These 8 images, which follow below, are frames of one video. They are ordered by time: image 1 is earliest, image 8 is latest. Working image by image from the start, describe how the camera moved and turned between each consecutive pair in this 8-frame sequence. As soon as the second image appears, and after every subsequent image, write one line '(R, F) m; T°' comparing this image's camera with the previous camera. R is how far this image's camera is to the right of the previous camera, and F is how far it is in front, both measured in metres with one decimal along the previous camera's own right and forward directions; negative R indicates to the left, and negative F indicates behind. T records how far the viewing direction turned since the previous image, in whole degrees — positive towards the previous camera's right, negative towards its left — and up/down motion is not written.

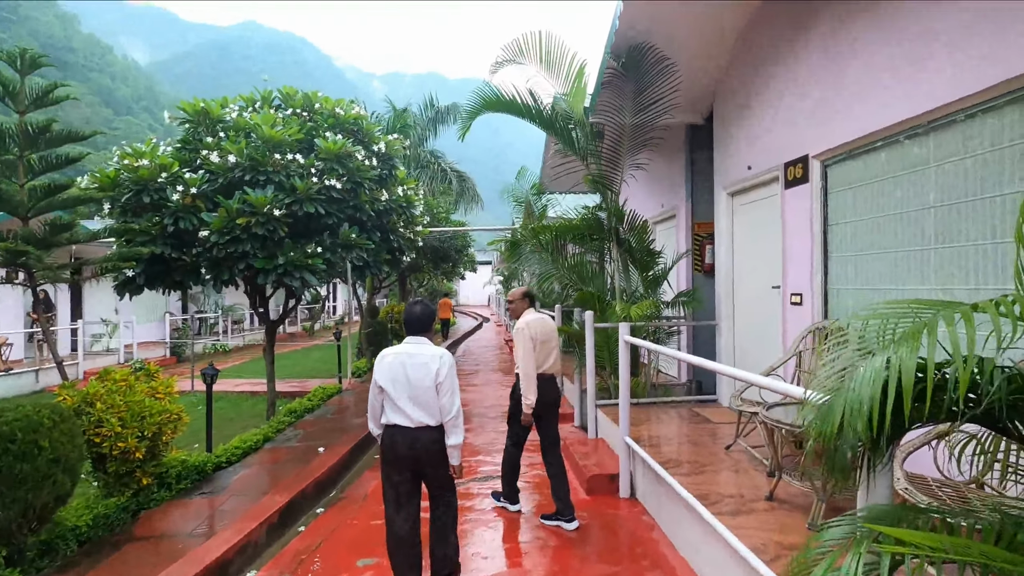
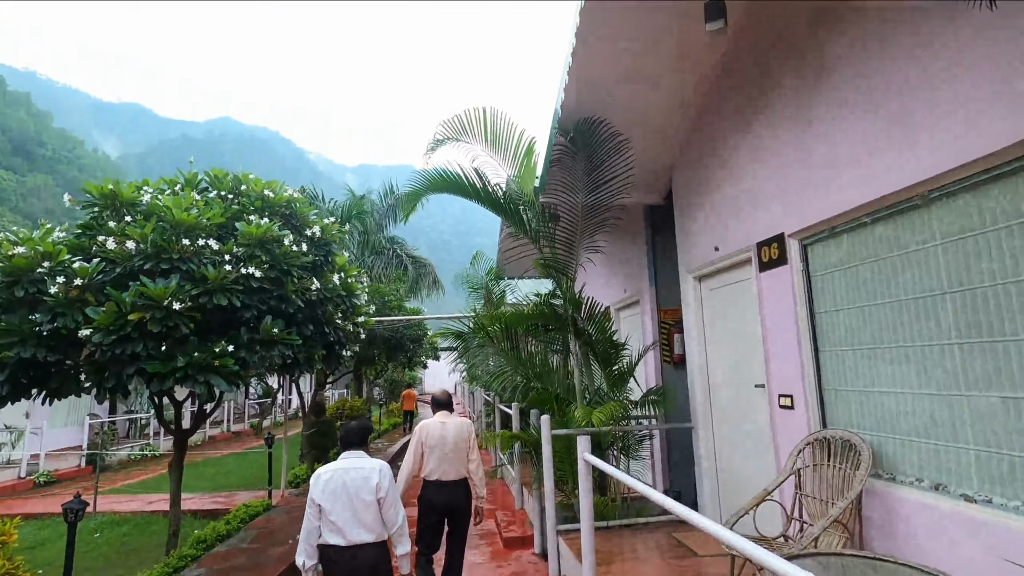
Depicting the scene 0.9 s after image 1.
(+0.2, +0.7) m; +3°
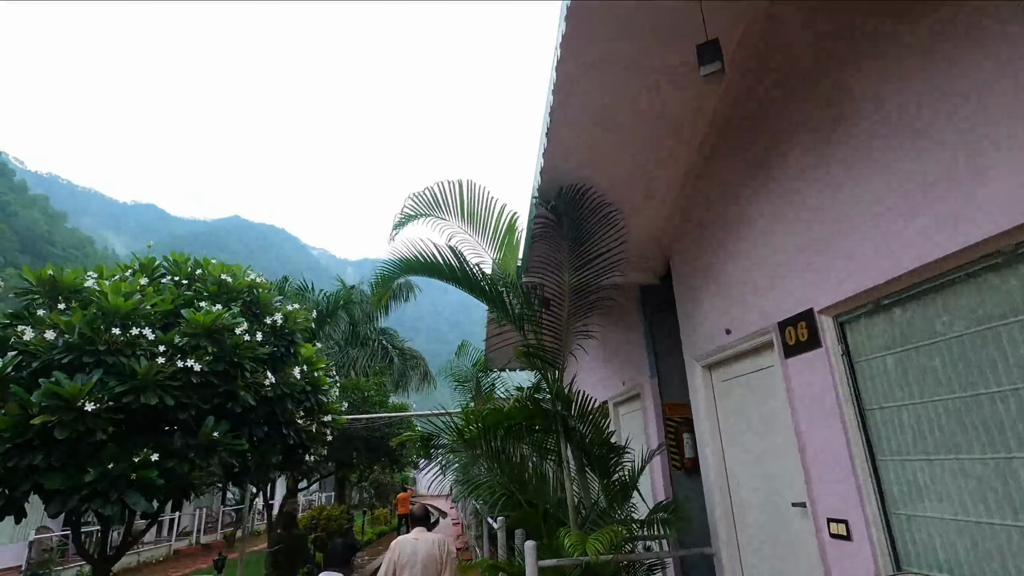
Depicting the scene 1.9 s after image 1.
(+0.2, +0.7) m; 0°
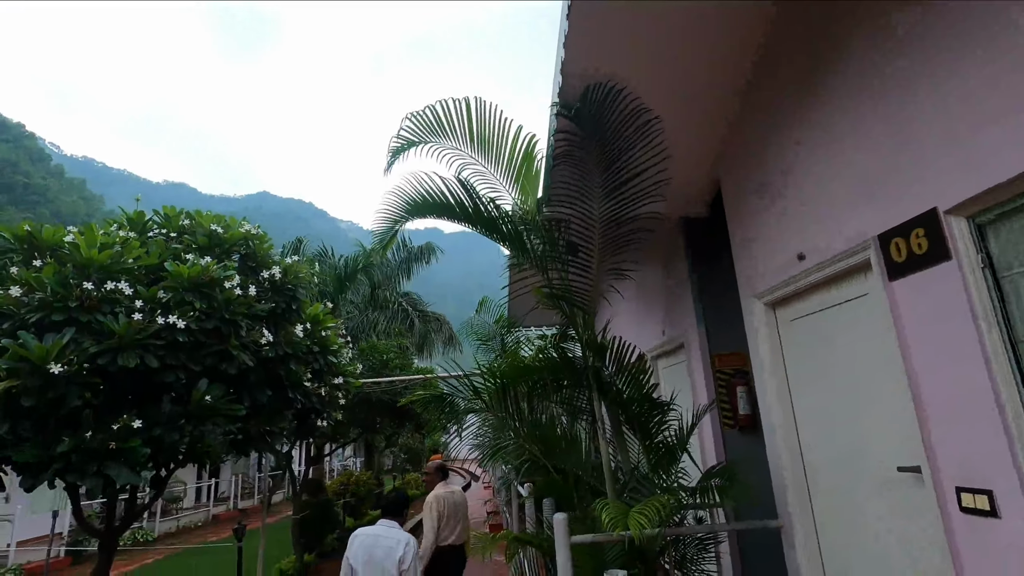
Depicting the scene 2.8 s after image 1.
(0.0, +0.7) m; -3°
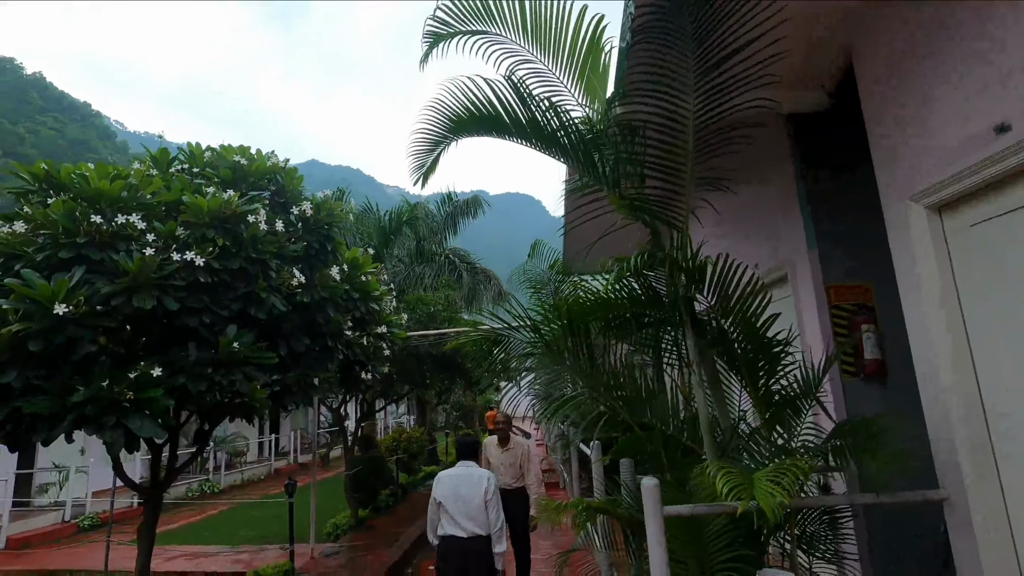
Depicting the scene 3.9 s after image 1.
(-0.1, +0.7) m; -5°
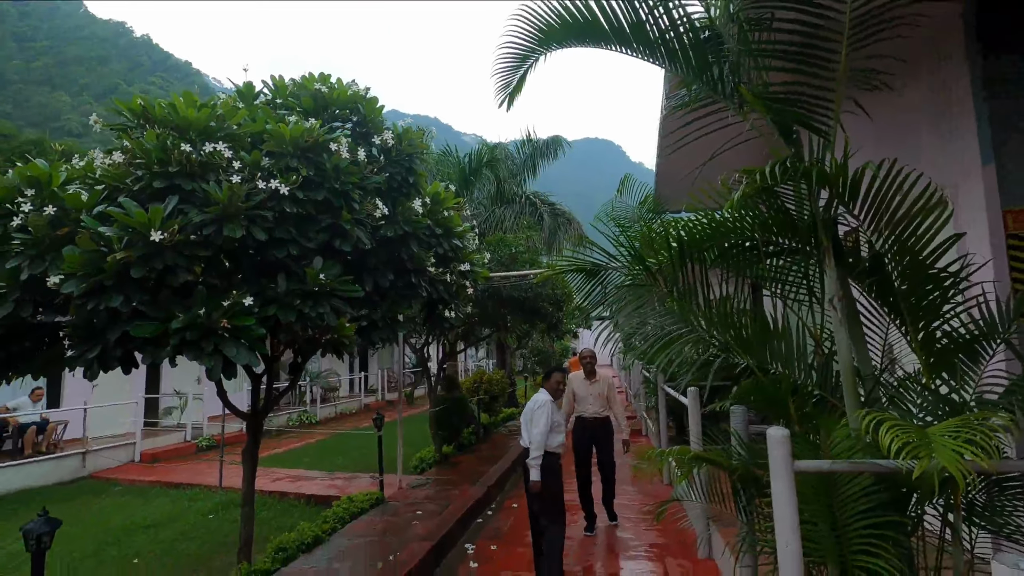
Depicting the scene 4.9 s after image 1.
(-0.1, +0.3) m; -8°
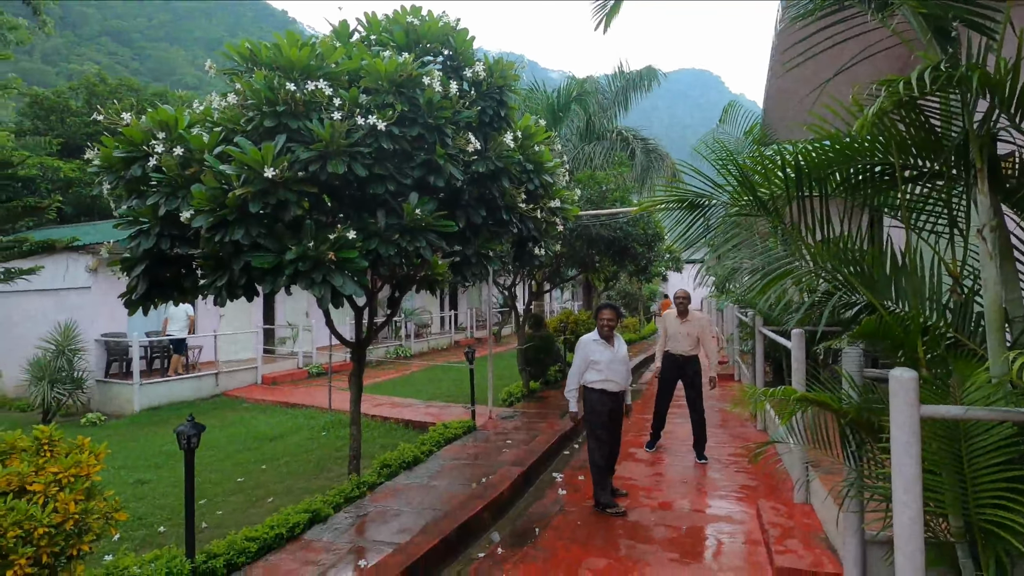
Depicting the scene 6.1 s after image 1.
(-0.1, 0.0) m; -9°
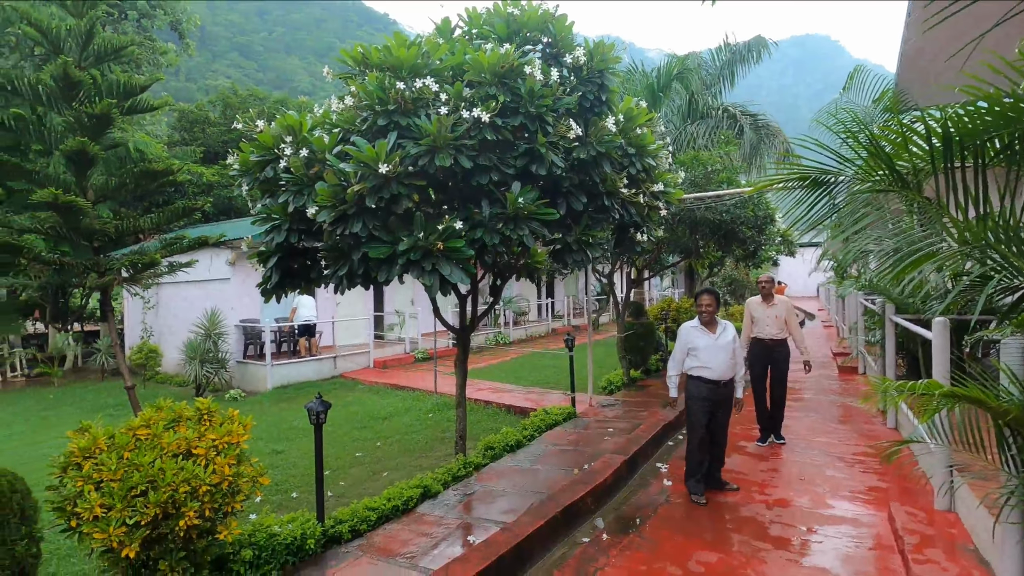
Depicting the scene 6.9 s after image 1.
(0.0, 0.0) m; -10°
